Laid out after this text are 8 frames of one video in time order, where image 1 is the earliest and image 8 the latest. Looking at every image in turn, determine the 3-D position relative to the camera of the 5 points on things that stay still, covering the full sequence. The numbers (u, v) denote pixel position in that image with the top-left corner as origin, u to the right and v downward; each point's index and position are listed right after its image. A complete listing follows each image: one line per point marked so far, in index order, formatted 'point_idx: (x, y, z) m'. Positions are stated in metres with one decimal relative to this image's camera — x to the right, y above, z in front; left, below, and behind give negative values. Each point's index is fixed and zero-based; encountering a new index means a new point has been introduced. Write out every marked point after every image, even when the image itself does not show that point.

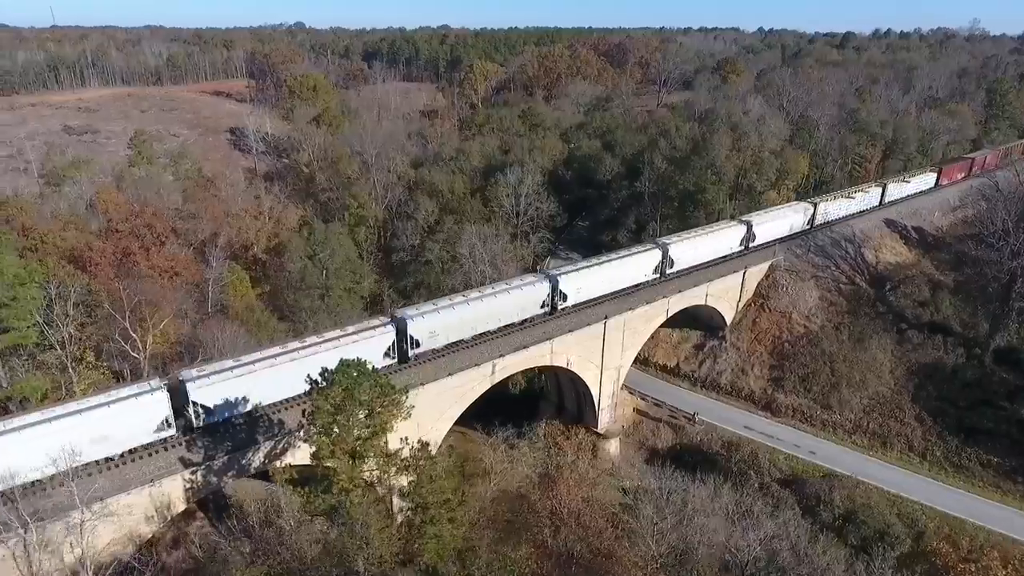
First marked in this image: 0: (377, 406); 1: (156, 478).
0: (-3.8, -3.2, +16.5) m
1: (-10.9, -5.9, +19.4) m
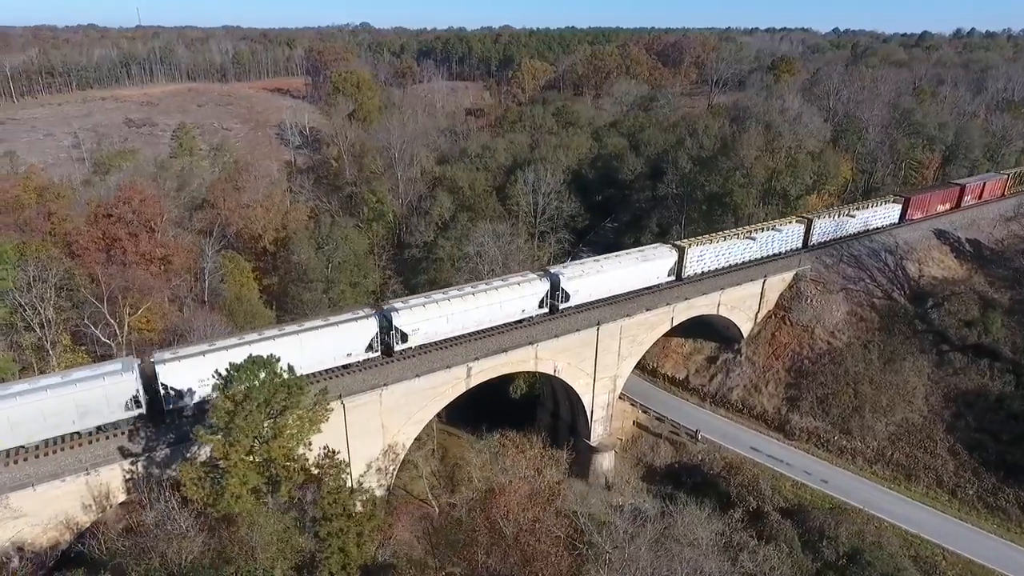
0: (-5.8, -3.0, +15.5) m
1: (-12.7, -5.4, +19.0) m
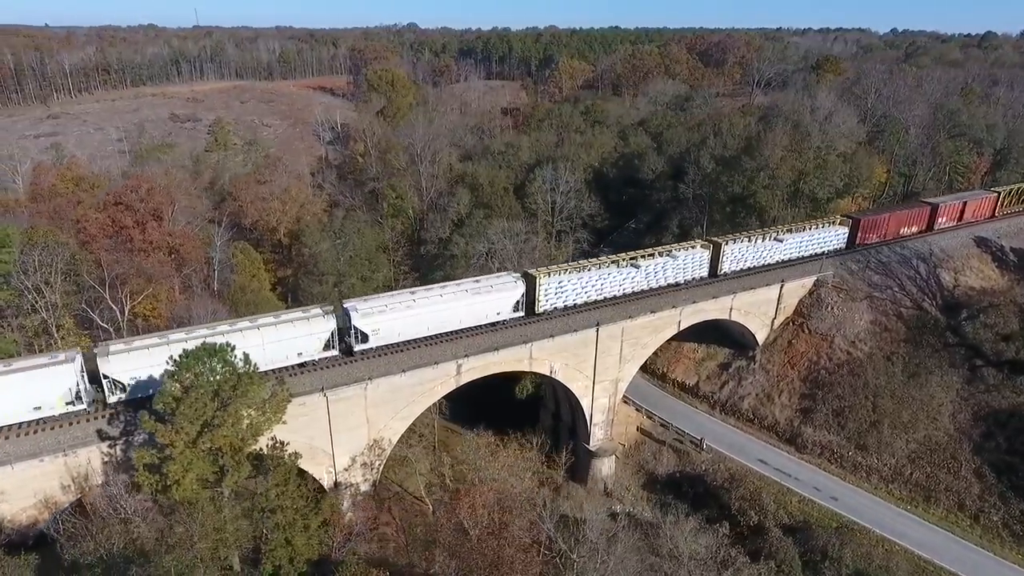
0: (-6.9, -2.7, +15.3) m
1: (-13.6, -4.9, +19.3) m
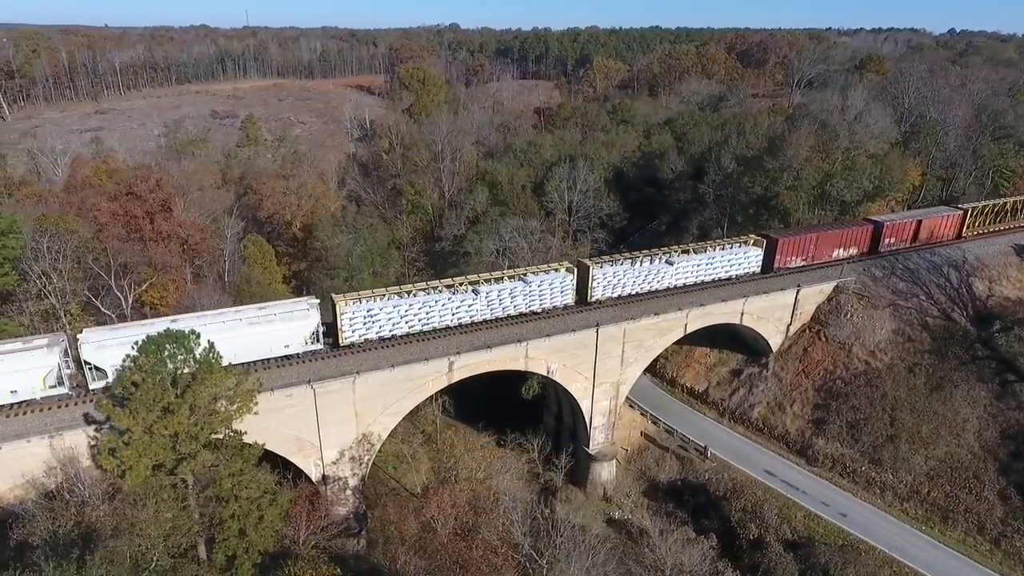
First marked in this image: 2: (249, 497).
0: (-7.8, -2.3, +15.2) m
1: (-14.3, -4.5, +19.6) m
2: (-7.0, -5.4, +16.3) m
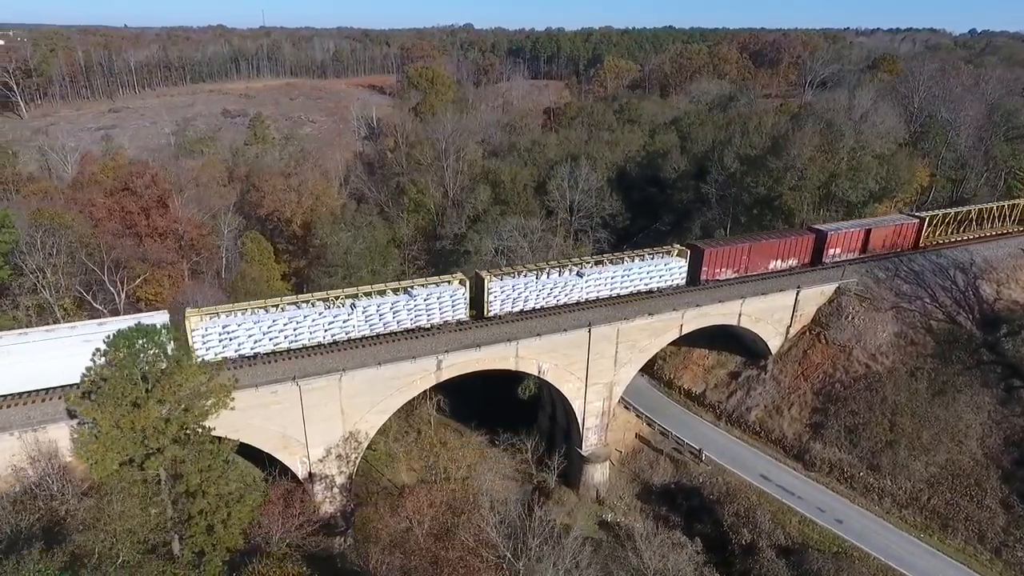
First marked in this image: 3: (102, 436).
0: (-8.5, -2.2, +15.1) m
1: (-14.9, -4.3, +19.7) m
2: (-7.7, -5.3, +16.2) m
3: (-9.6, -3.5, +14.7) m
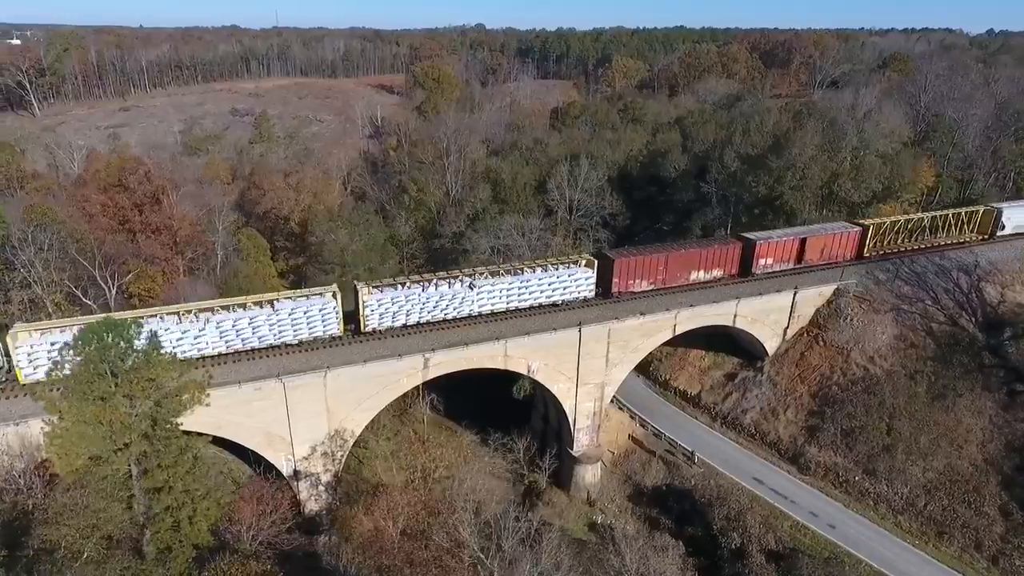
0: (-9.2, -2.1, +15.0) m
1: (-15.5, -4.1, +19.7) m
2: (-8.4, -5.2, +16.1) m
3: (-10.3, -3.4, +14.6) m
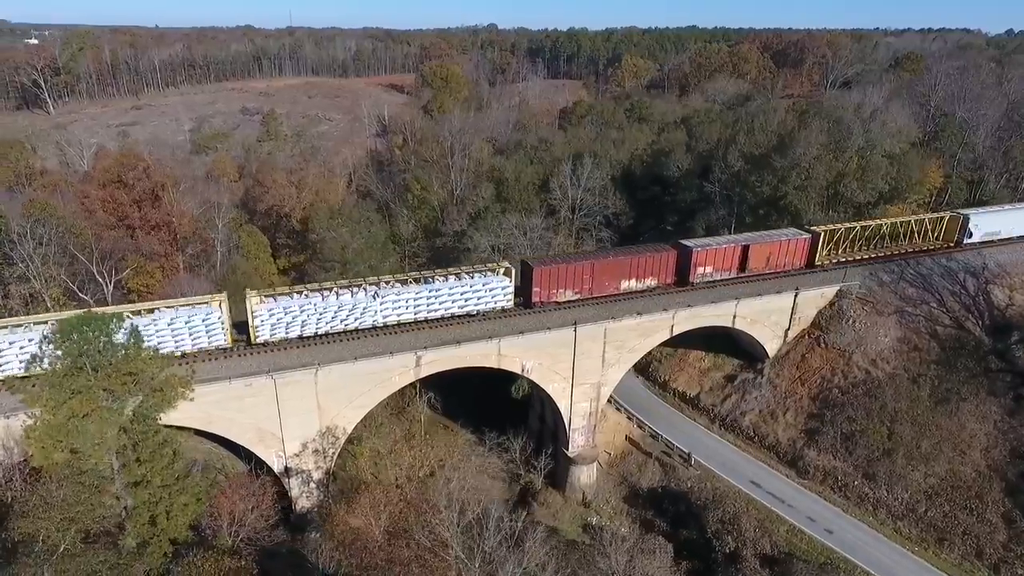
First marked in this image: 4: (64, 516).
0: (-9.6, -1.9, +15.0) m
1: (-15.9, -3.9, +19.8) m
2: (-8.9, -5.0, +16.0) m
3: (-10.8, -3.2, +14.6) m
4: (-10.2, -5.2, +14.2) m
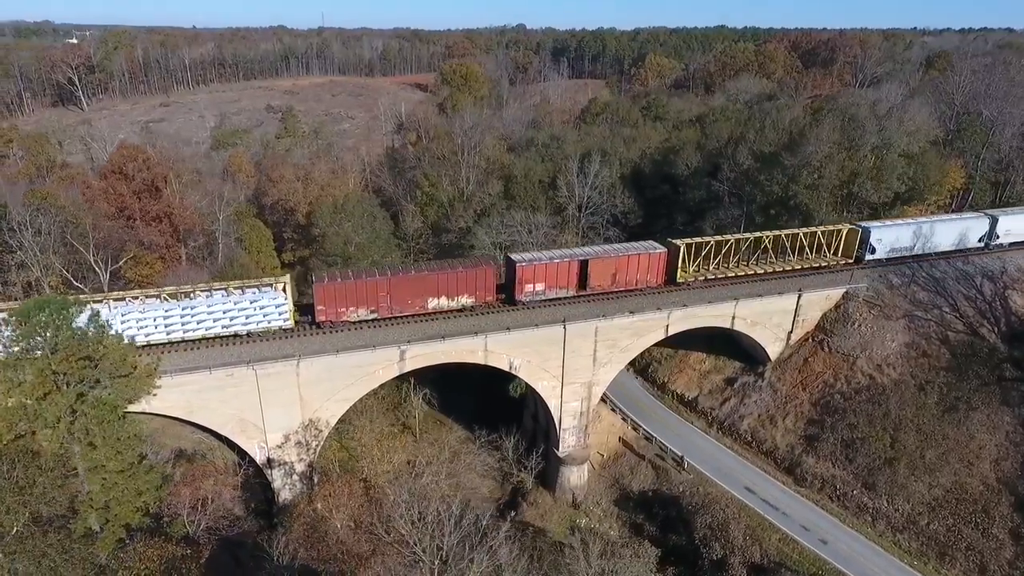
0: (-10.7, -1.5, +15.1) m
1: (-16.8, -3.4, +20.1) m
2: (-9.9, -4.7, +16.0) m
3: (-11.8, -2.8, +14.7) m
4: (-11.3, -4.8, +14.2) m
